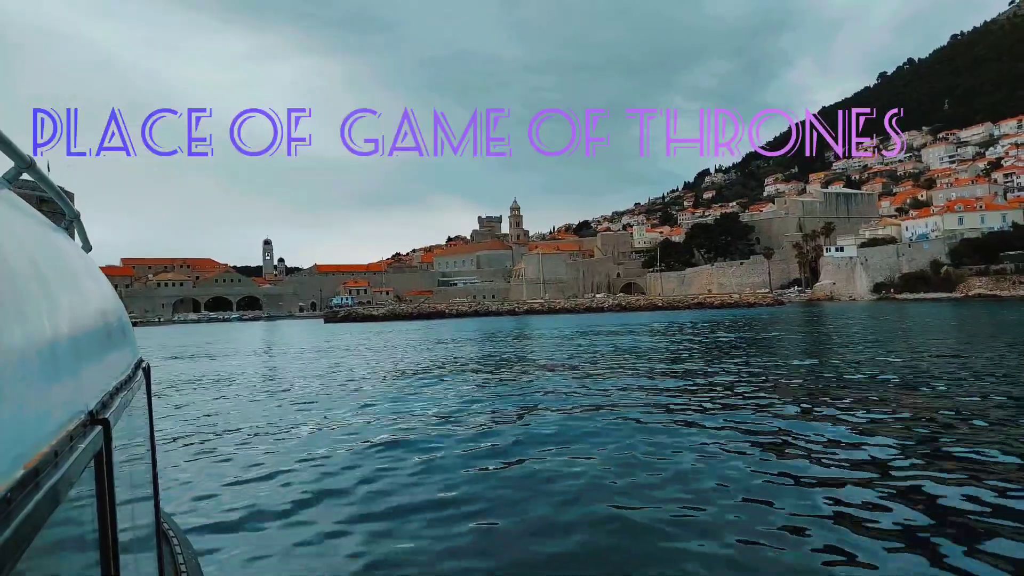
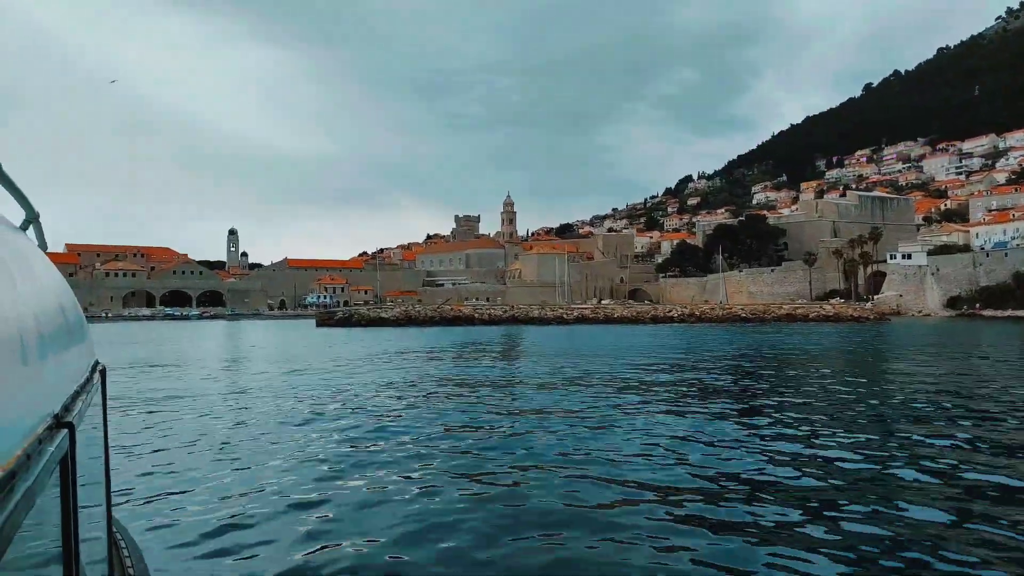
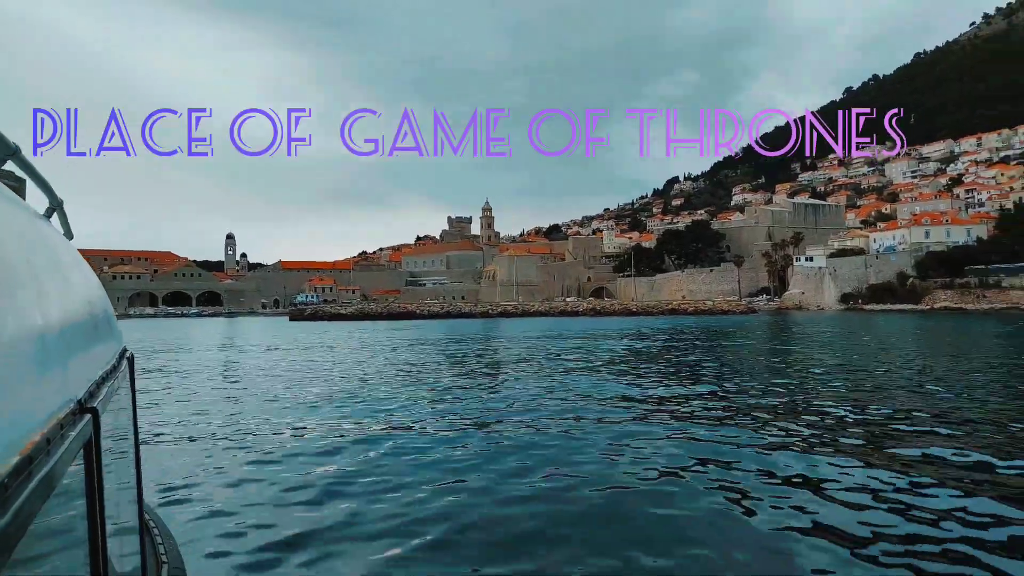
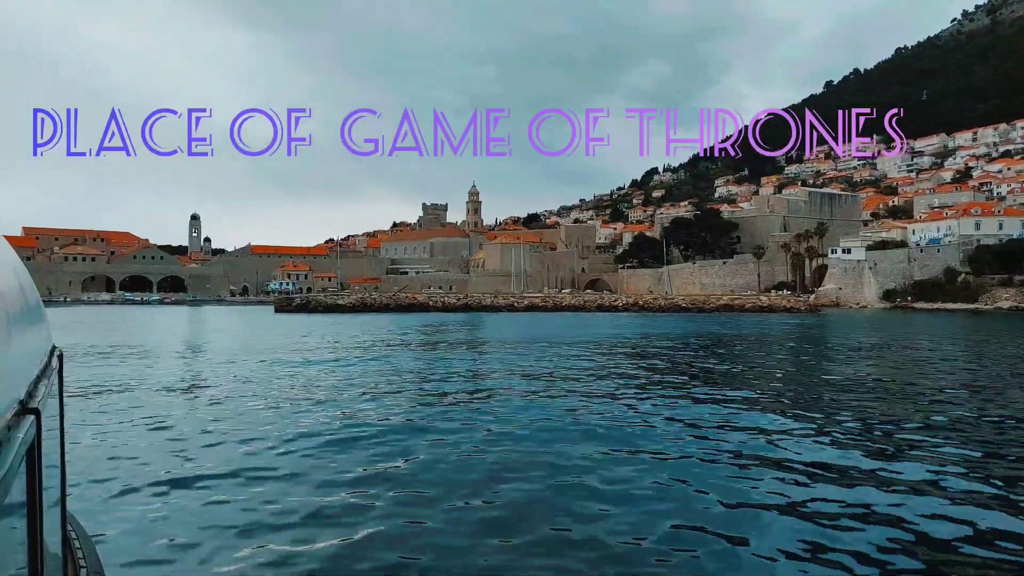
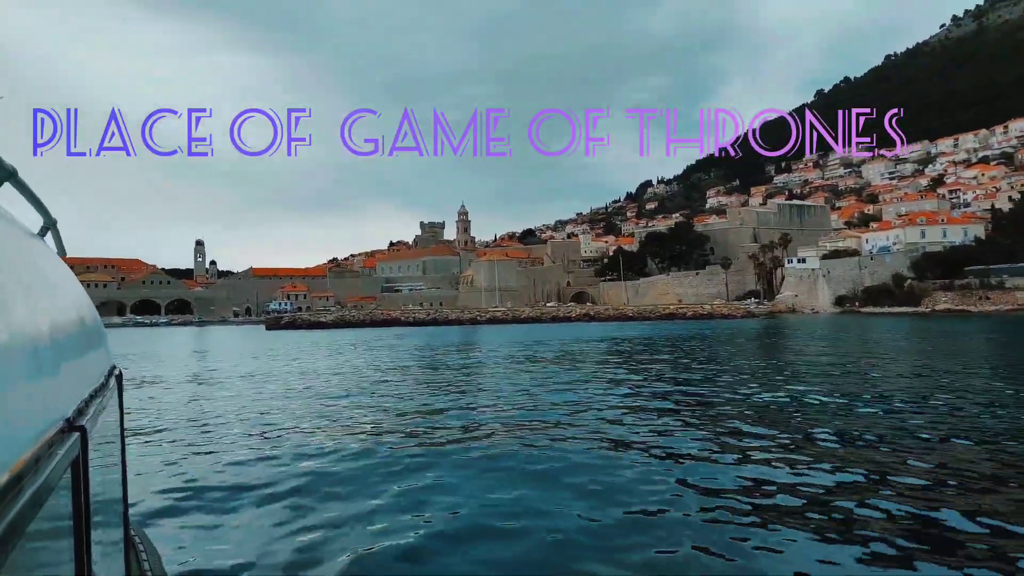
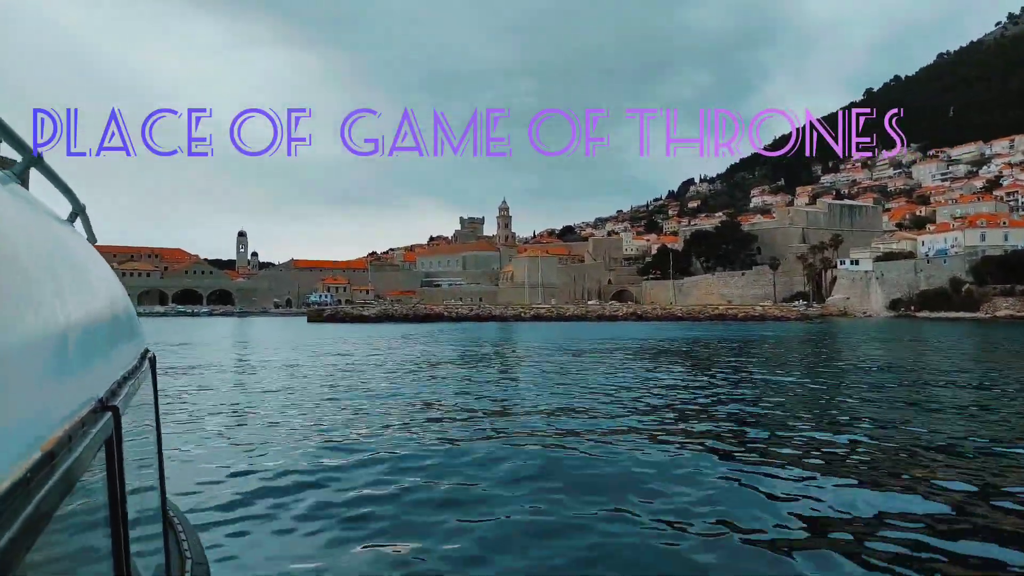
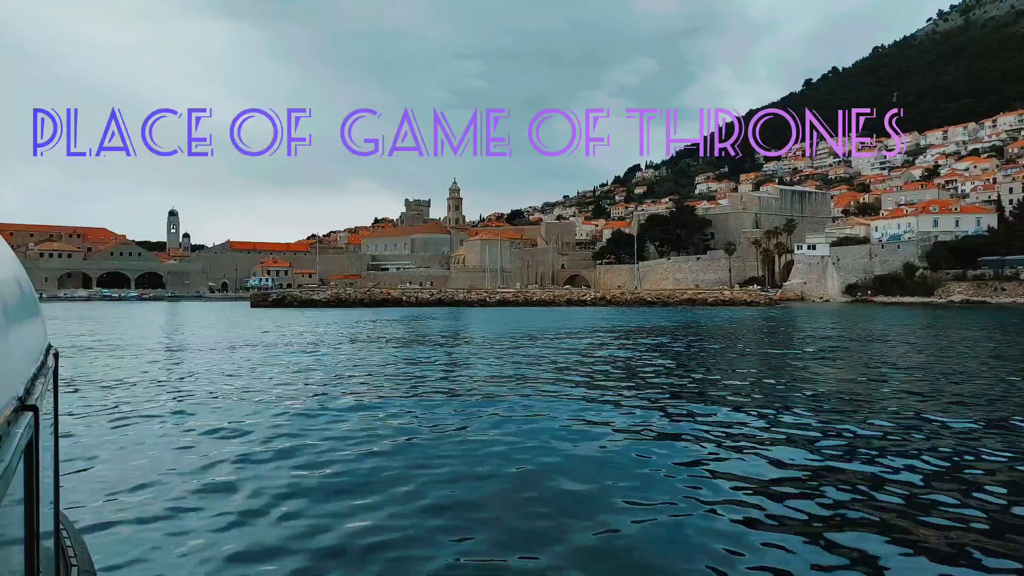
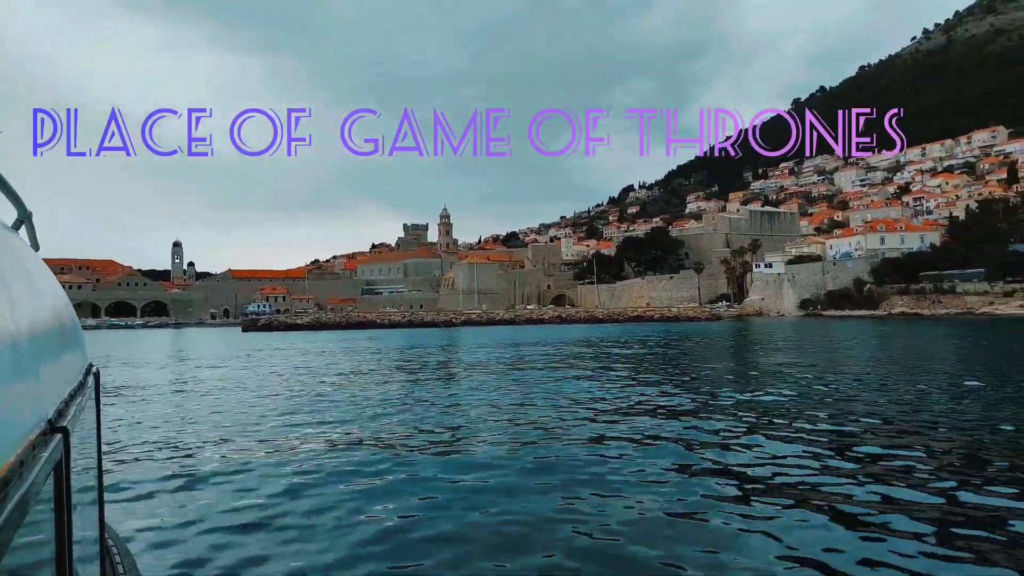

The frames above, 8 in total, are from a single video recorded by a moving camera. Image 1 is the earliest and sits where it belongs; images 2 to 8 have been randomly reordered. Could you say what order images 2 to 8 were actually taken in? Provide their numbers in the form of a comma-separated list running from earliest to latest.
3, 8, 5, 6, 7, 4, 2
